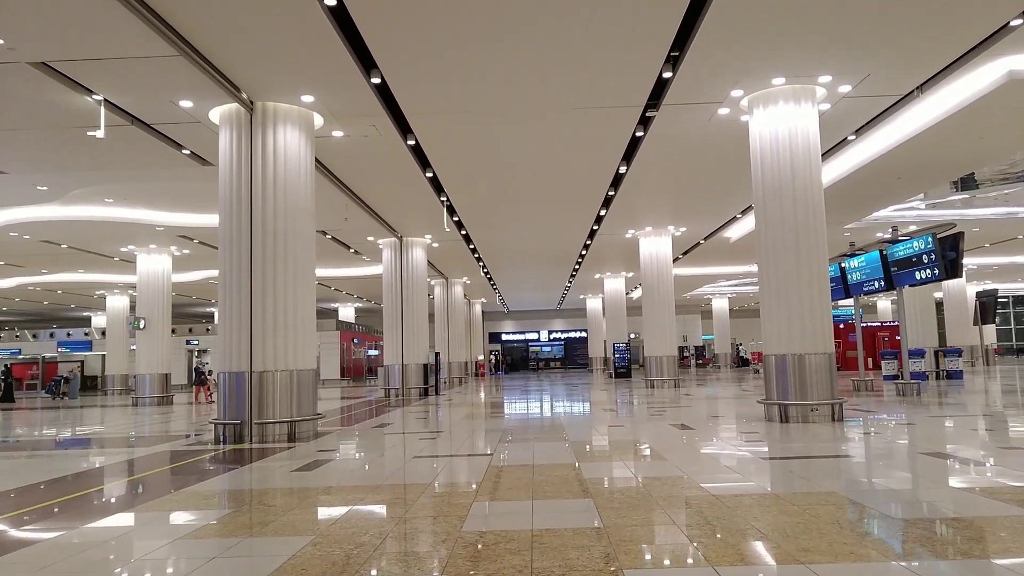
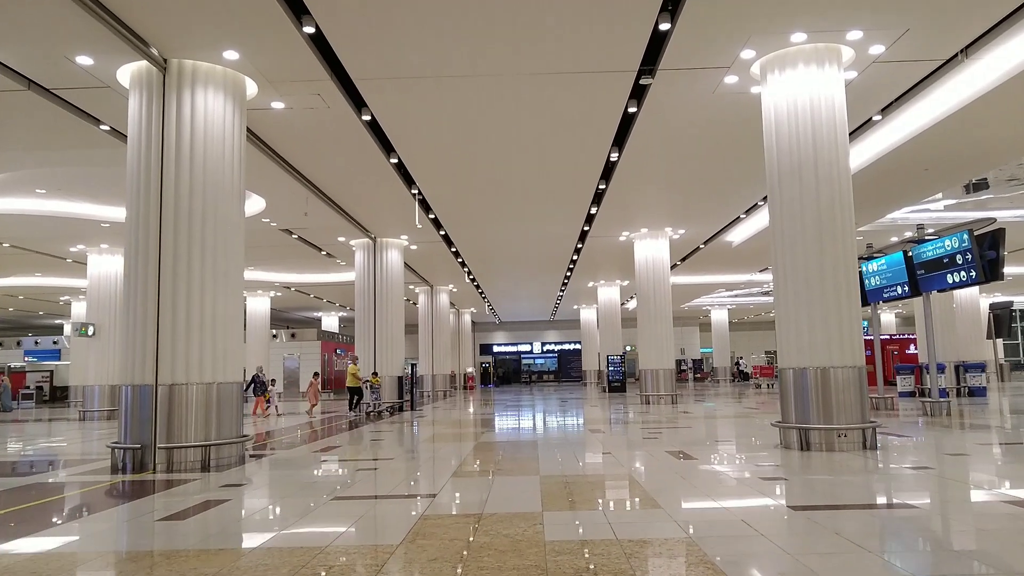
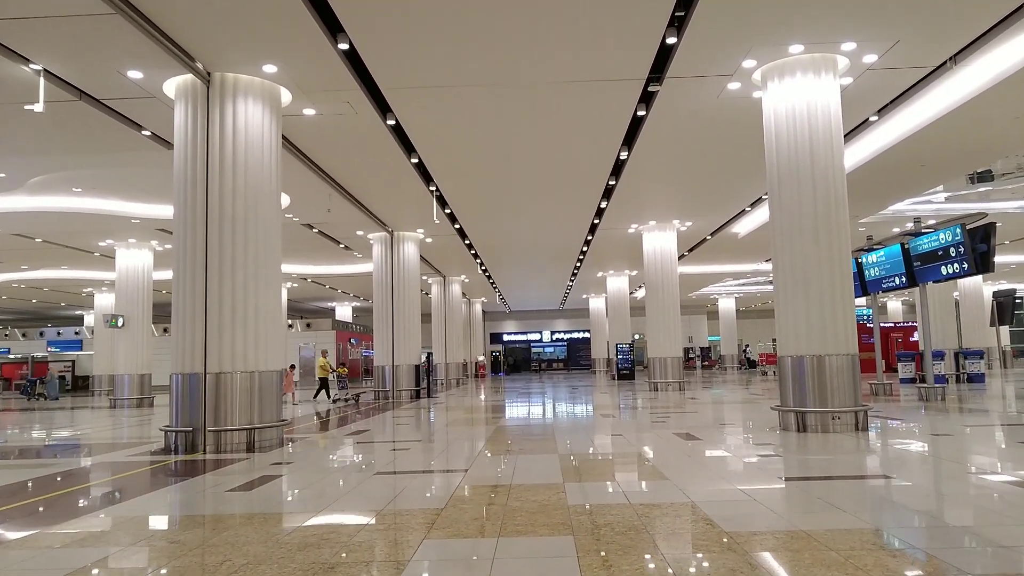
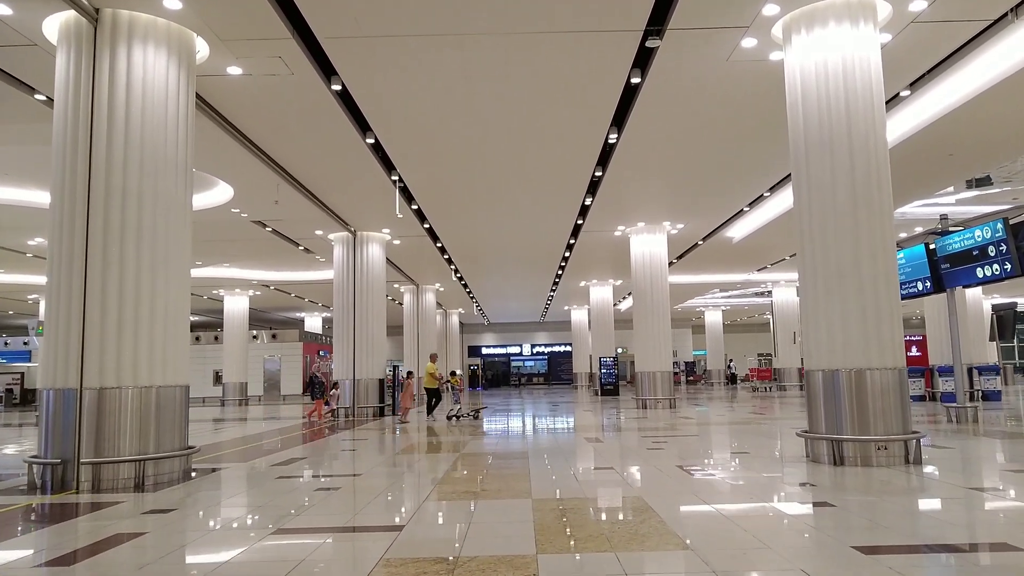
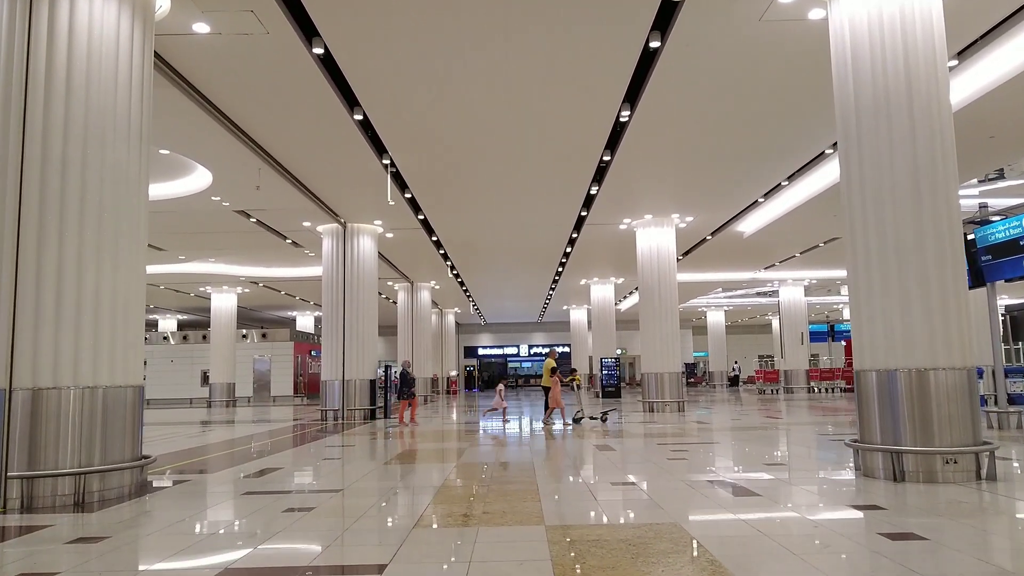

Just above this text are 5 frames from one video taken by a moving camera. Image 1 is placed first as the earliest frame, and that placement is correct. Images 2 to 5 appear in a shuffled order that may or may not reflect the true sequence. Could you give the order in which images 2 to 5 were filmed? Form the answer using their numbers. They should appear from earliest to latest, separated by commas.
3, 2, 4, 5
